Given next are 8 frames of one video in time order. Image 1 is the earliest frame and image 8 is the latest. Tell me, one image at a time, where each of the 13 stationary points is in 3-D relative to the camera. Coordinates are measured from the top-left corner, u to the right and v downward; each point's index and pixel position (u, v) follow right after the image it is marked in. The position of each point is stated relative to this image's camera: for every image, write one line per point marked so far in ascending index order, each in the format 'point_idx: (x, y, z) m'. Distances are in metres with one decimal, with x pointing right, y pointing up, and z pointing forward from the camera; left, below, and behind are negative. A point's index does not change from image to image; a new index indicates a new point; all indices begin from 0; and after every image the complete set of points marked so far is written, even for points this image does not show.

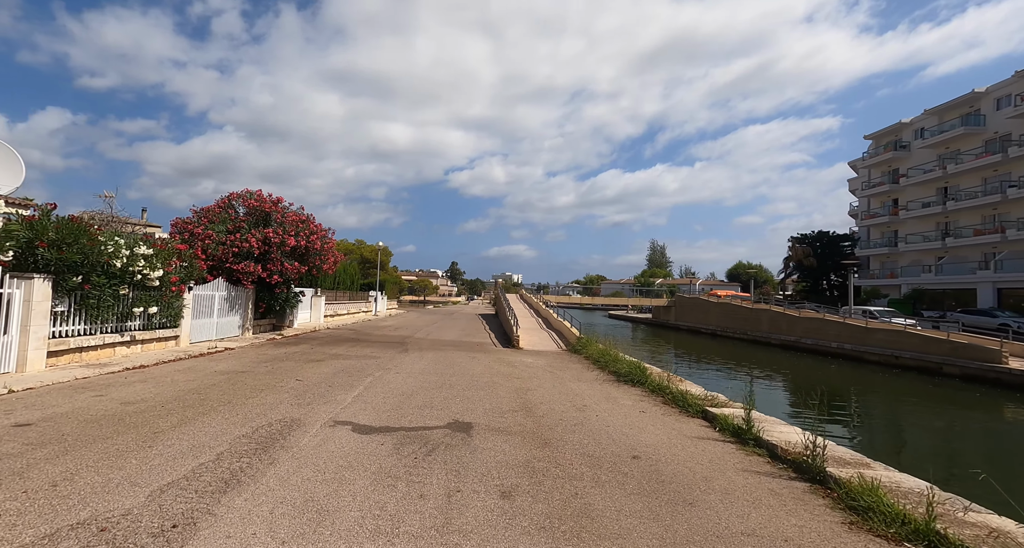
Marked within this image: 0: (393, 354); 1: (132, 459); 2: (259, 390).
0: (-3.4, -2.3, +14.4) m
1: (-3.6, -1.8, +4.8) m
2: (-4.2, -1.9, +8.4) m
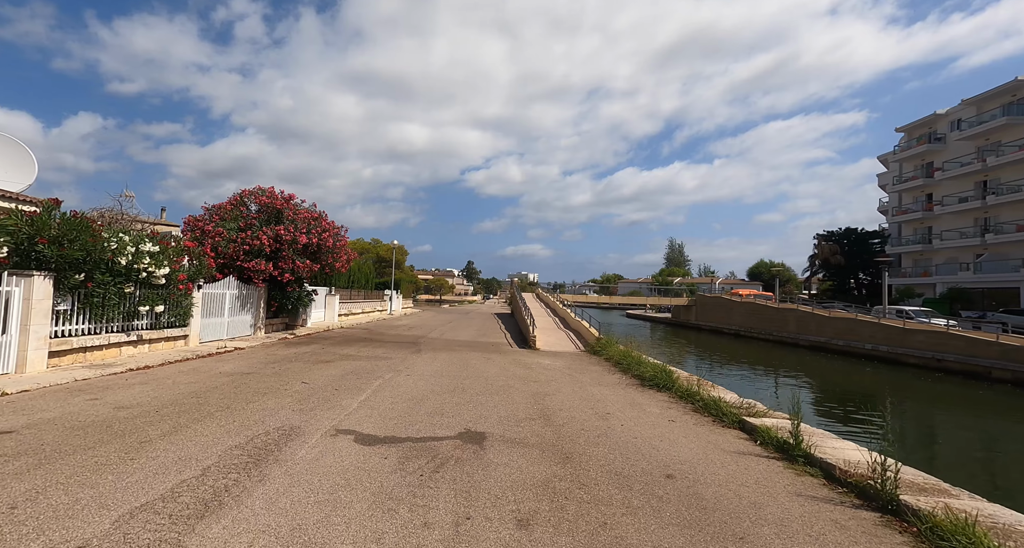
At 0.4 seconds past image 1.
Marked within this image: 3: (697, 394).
0: (-3.0, -2.2, +13.9) m
1: (-3.4, -1.7, +4.3) m
2: (-3.9, -1.9, +7.9) m
3: (+3.1, -2.0, +8.5) m
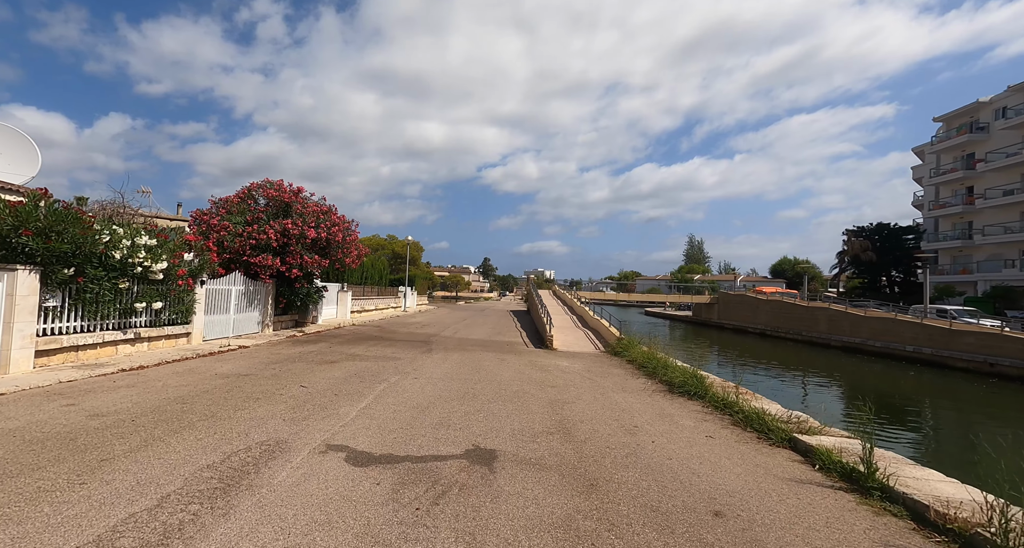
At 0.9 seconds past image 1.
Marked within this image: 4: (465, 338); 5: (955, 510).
0: (-2.5, -2.1, +13.2) m
1: (-3.3, -1.7, +3.6) m
2: (-3.7, -1.8, +7.2) m
3: (+3.4, -2.0, +7.6) m
4: (-1.7, -2.4, +18.6) m
5: (+3.3, -1.7, +3.7) m
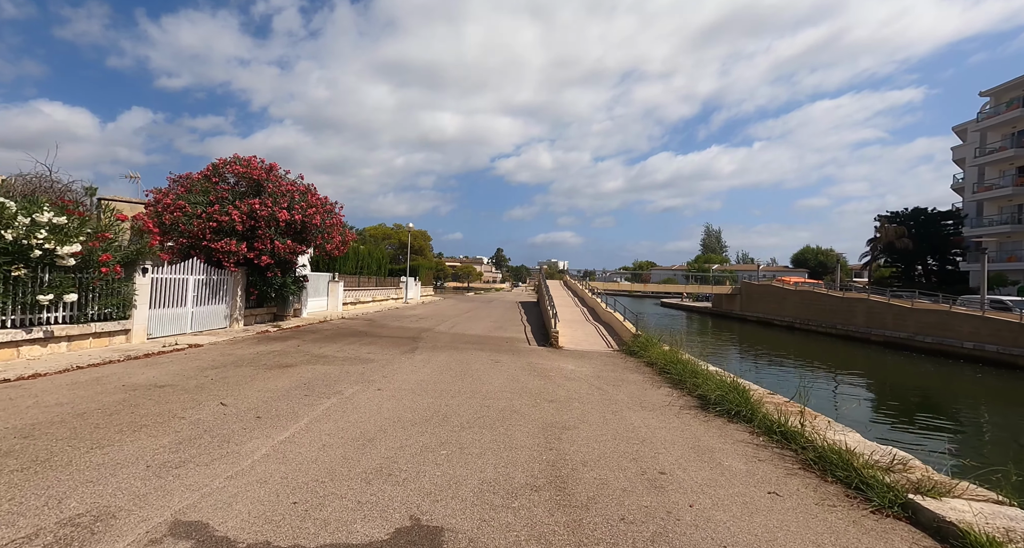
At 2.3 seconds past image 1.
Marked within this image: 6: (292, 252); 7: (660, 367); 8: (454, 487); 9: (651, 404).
0: (-2.6, -1.8, +11.2) m
1: (-3.7, -1.5, +1.7) m
2: (-4.0, -1.6, +5.3) m
3: (+3.1, -1.8, +5.5) m
4: (-1.7, -2.0, +16.6) m
5: (+2.9, -1.6, +1.6) m
6: (-6.3, +0.6, +14.4) m
7: (+3.1, -1.9, +10.5) m
8: (-0.5, -1.7, +4.2) m
9: (+2.1, -2.0, +7.7) m
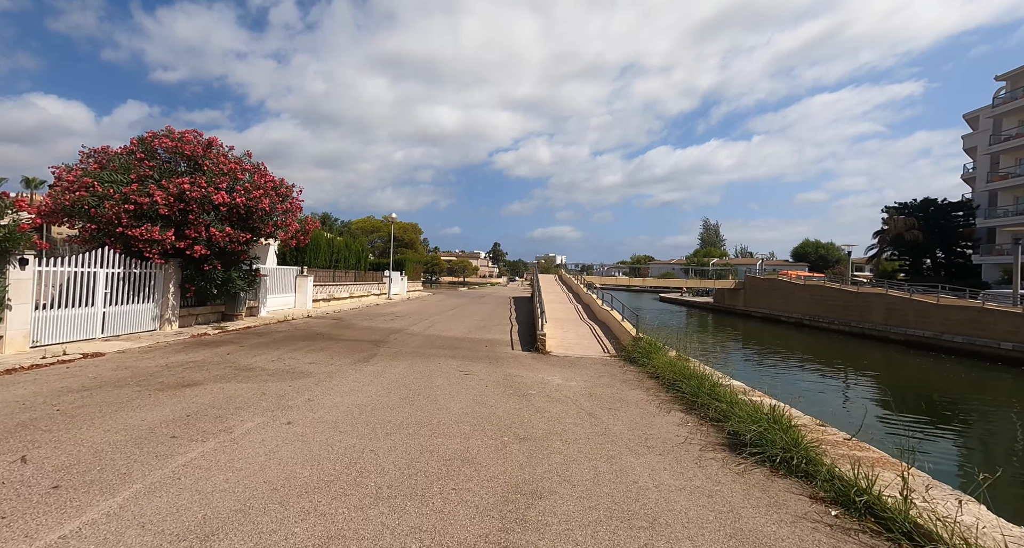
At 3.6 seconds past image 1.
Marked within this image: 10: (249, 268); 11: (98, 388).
0: (-3.1, -1.7, +9.1) m
1: (-4.1, -1.5, -0.4) m
2: (-4.4, -1.5, +3.2) m
3: (+2.7, -1.7, +3.4) m
4: (-2.2, -1.8, +14.5) m
5: (+2.5, -1.6, -0.5) m
6: (-6.8, +0.8, +12.3) m
7: (+2.6, -1.8, +8.5) m
8: (-0.9, -1.7, +2.1) m
9: (+1.7, -1.9, +5.6) m
10: (-7.6, +0.2, +14.6) m
11: (-5.6, -1.5, +6.8) m
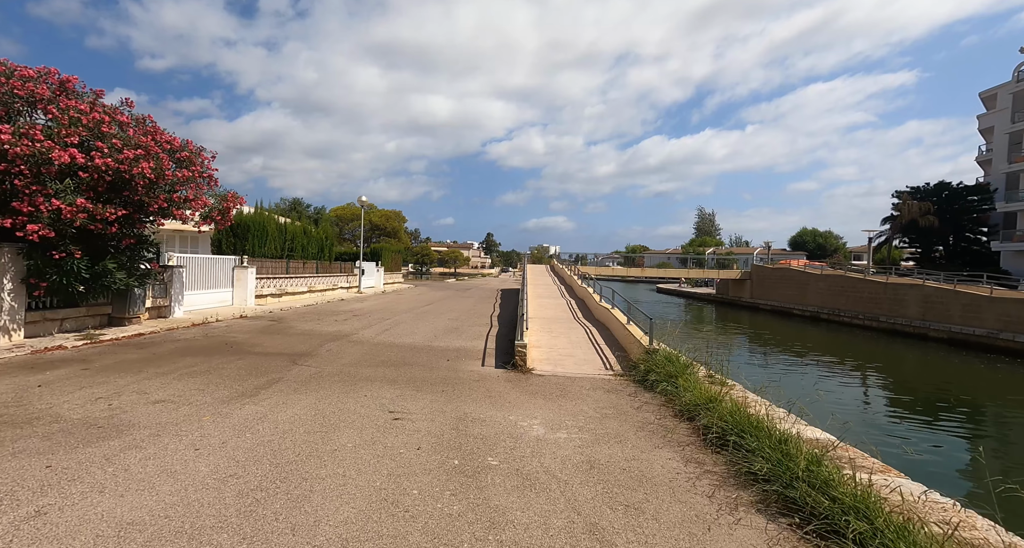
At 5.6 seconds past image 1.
0: (-3.6, -1.6, +5.8) m
1: (-4.5, -1.6, -3.8) m
2: (-4.9, -1.5, -0.1) m
3: (+2.2, -1.6, +0.1) m
4: (-2.7, -1.6, +11.2) m
5: (+2.1, -1.6, -3.7) m
6: (-7.4, +1.0, +8.9) m
7: (+2.1, -1.7, +5.2) m
8: (-1.4, -1.7, -1.1) m
9: (+1.2, -1.8, +2.4) m
10: (-8.2, +0.4, +11.2) m
11: (-6.0, -1.5, +3.4) m
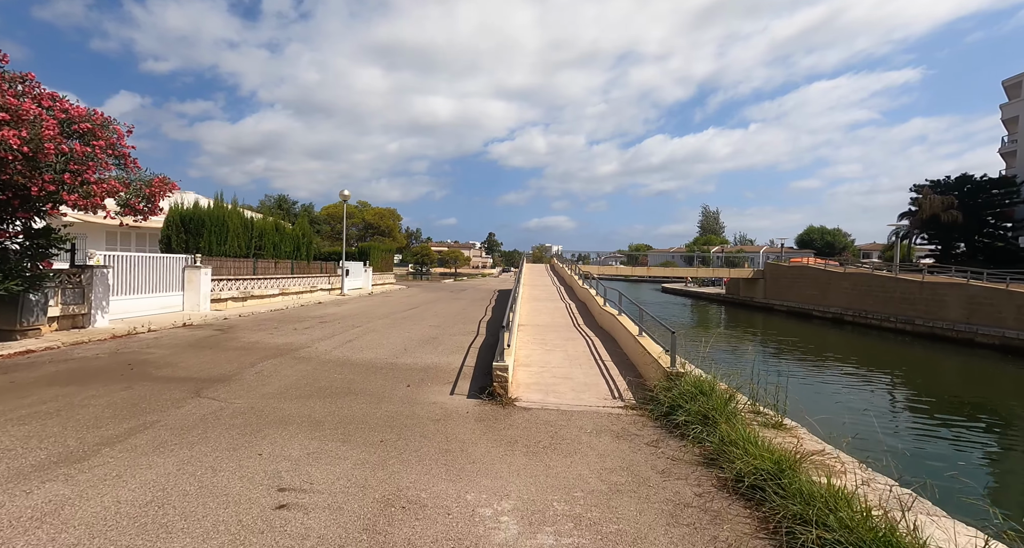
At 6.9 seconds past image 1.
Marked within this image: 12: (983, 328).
0: (-3.9, -1.6, +3.6) m
1: (-4.9, -1.6, -6.0) m
2: (-5.2, -1.5, -2.3) m
3: (+1.9, -1.6, -2.1) m
4: (-3.0, -1.6, +9.0) m
5: (+1.7, -1.6, -5.9) m
6: (-7.7, +0.9, +6.7) m
7: (+1.8, -1.6, +3.0) m
8: (-1.7, -1.7, -3.4) m
9: (+0.9, -1.8, +0.1) m
10: (-8.5, +0.4, +9.0) m
11: (-6.4, -1.5, +1.2) m
12: (+17.5, -2.0, +18.8) m
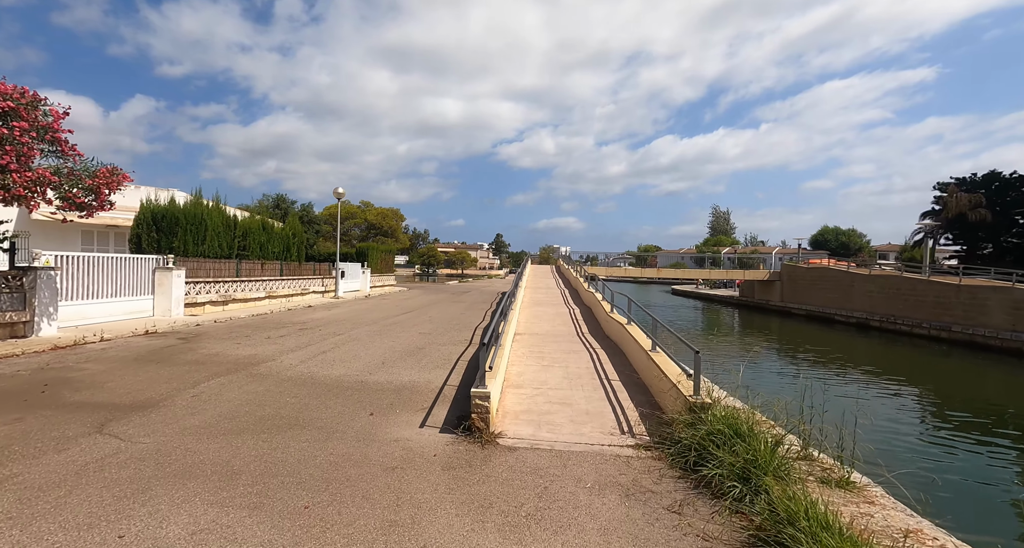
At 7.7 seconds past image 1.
0: (-4.2, -1.6, +2.3) m
1: (-5.3, -1.6, -7.3) m
2: (-5.6, -1.6, -3.6) m
3: (+1.5, -1.7, -3.5) m
4: (-3.2, -1.6, +7.6) m
5: (+1.3, -1.6, -7.4) m
6: (-7.9, +0.9, +5.4) m
7: (+1.5, -1.7, +1.6) m
8: (-2.1, -1.7, -4.7) m
9: (+0.6, -1.8, -1.3) m
10: (-8.6, +0.3, +7.8) m
11: (-6.7, -1.5, -0.1) m
12: (+17.5, -2.1, +17.1) m
